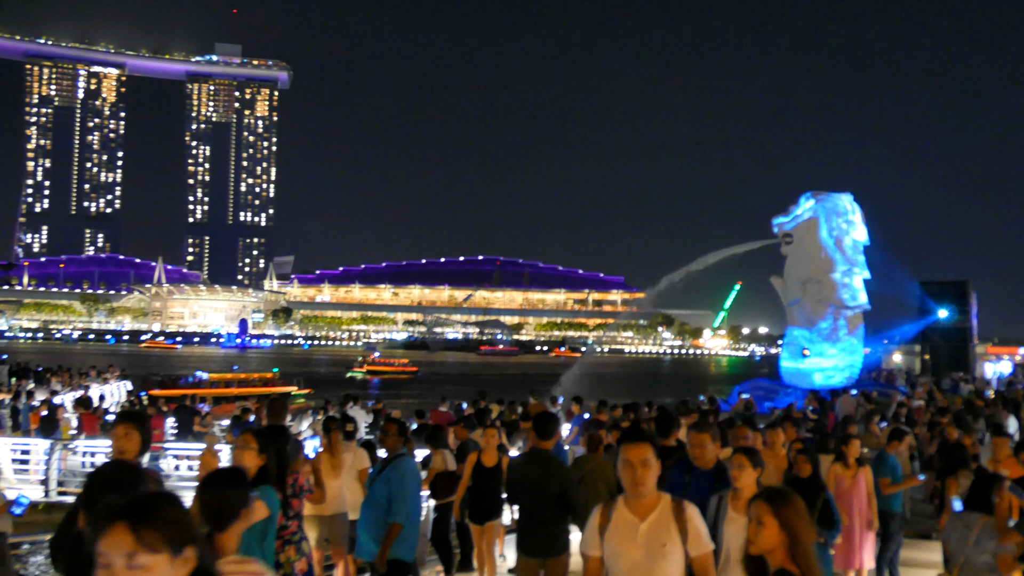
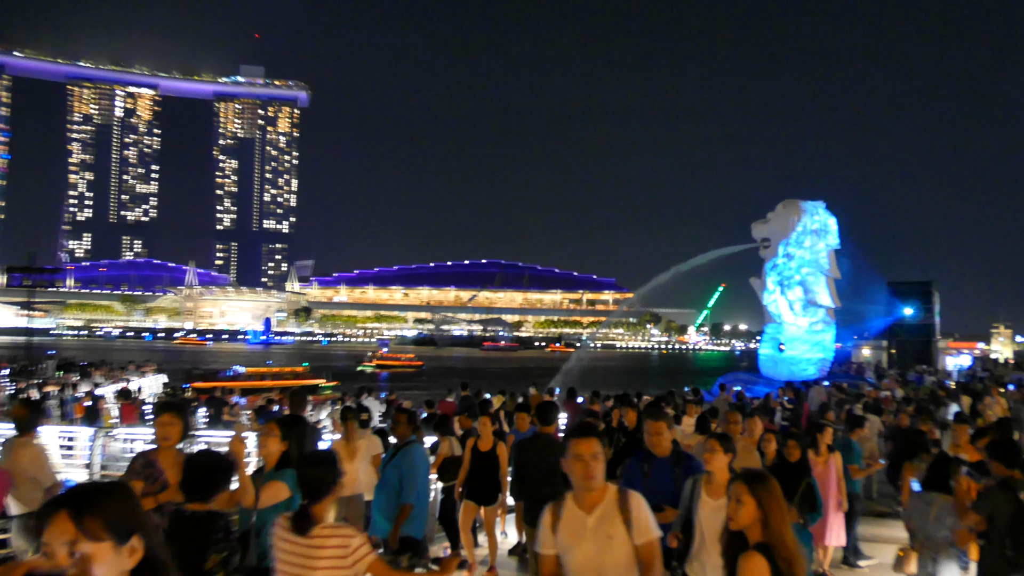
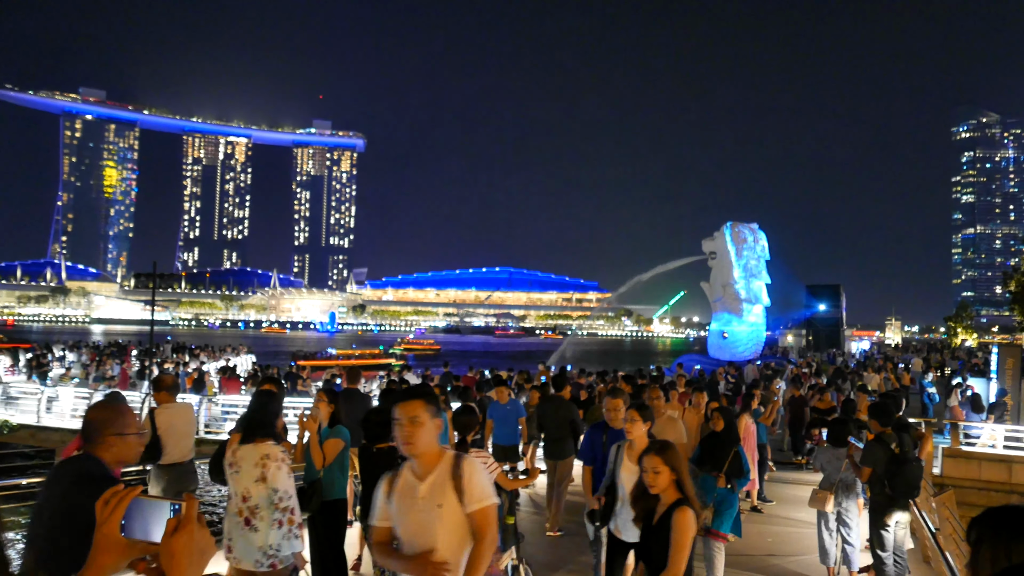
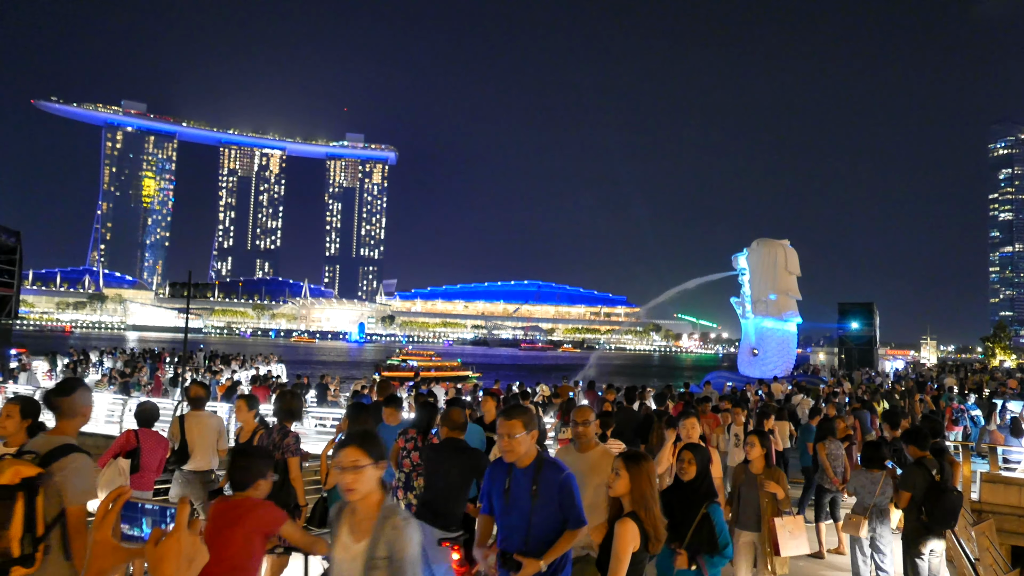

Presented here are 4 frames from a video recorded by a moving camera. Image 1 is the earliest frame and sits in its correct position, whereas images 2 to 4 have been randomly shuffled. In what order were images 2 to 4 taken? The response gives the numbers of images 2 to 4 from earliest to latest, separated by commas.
2, 3, 4
